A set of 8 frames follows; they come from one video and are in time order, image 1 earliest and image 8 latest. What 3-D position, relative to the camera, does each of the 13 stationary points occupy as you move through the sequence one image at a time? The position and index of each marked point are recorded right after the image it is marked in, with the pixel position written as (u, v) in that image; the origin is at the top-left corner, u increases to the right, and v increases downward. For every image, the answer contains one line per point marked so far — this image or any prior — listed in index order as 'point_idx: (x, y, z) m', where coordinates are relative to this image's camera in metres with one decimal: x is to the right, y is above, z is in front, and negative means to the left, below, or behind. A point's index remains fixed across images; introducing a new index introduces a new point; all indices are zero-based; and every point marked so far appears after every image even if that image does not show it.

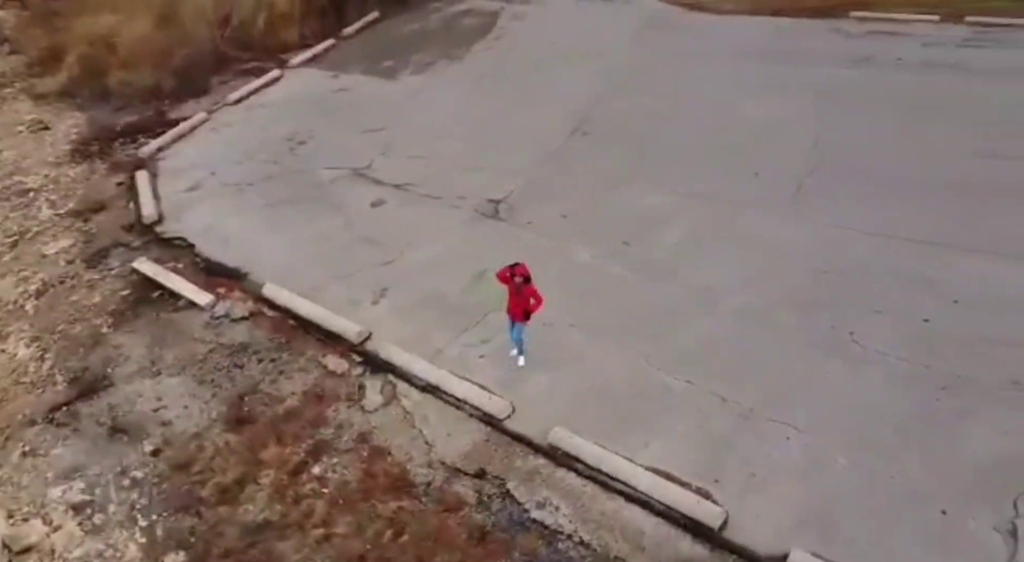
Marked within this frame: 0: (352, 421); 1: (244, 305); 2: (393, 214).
0: (-1.3, -1.1, +6.7) m
1: (-2.6, -0.3, +8.2) m
2: (-1.3, +0.7, +9.4) m
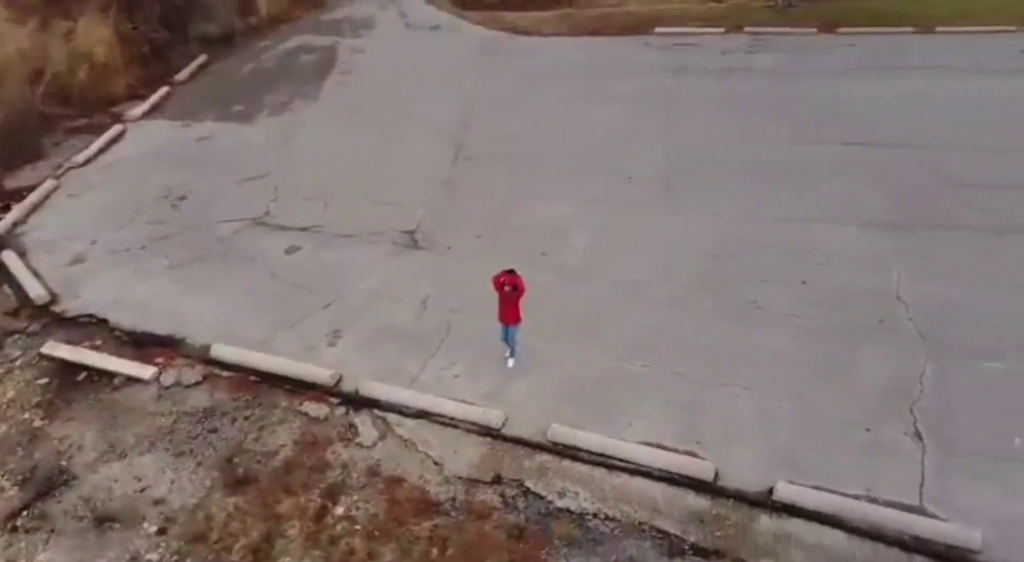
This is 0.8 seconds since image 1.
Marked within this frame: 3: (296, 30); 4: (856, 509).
0: (-1.3, -1.5, +7.0) m
1: (-3.1, -0.9, +8.1) m
2: (-2.3, +0.3, +9.6) m
3: (-4.4, +5.1, +16.9) m
4: (+2.5, -1.7, +6.0) m
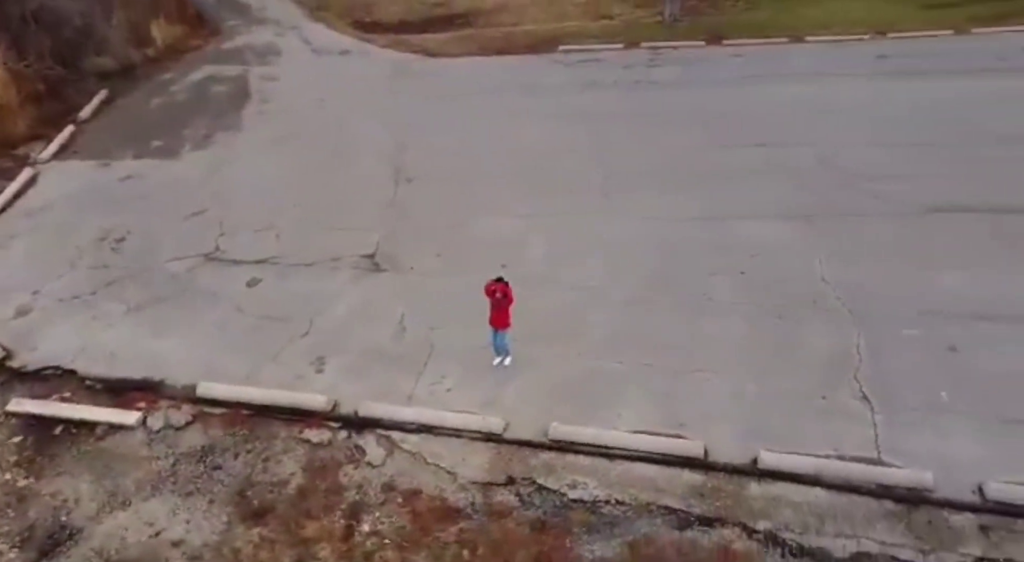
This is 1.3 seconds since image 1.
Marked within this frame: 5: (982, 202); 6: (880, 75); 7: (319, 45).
0: (-1.3, -1.8, +7.3) m
1: (-3.3, -1.3, +8.2) m
2: (-2.8, -0.1, +9.8) m
3: (-6.4, +4.4, +16.6) m
4: (+2.7, -1.6, +6.9) m
5: (+6.2, +1.1, +10.5) m
6: (+6.4, +3.5, +14.1) m
7: (-4.0, +4.9, +17.1) m
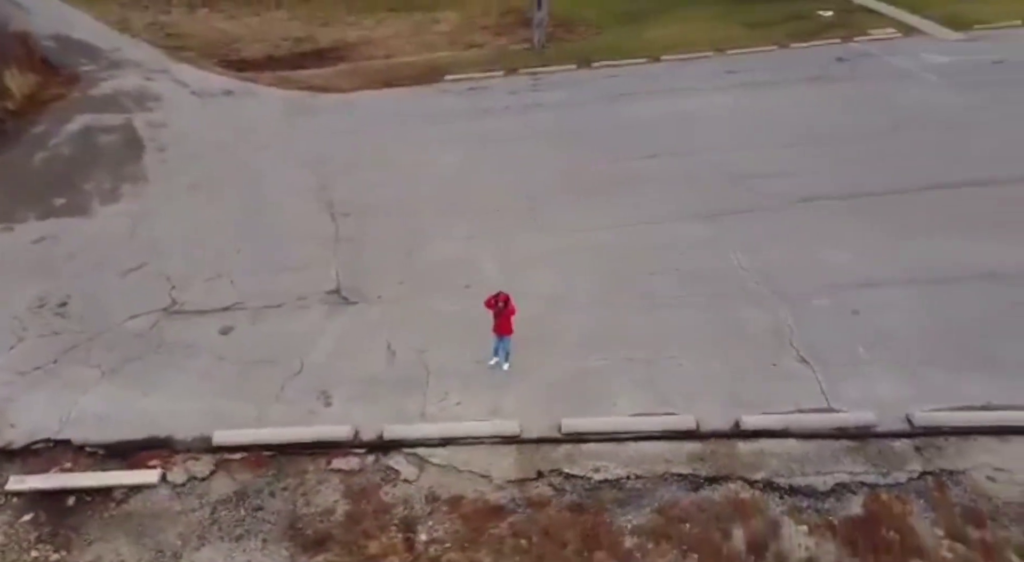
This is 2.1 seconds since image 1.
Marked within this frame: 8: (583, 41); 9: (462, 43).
0: (-1.0, -2.1, +7.9) m
1: (-3.2, -1.8, +8.3) m
2: (-3.1, -0.6, +10.0) m
3: (-8.6, +3.3, +15.9) m
4: (+3.0, -1.4, +8.4) m
5: (+5.2, +1.4, +12.6) m
6: (+4.4, +3.8, +16.2) m
7: (-6.5, +4.0, +16.9) m
8: (+1.7, +5.6, +18.9) m
9: (-1.2, +5.9, +20.1) m
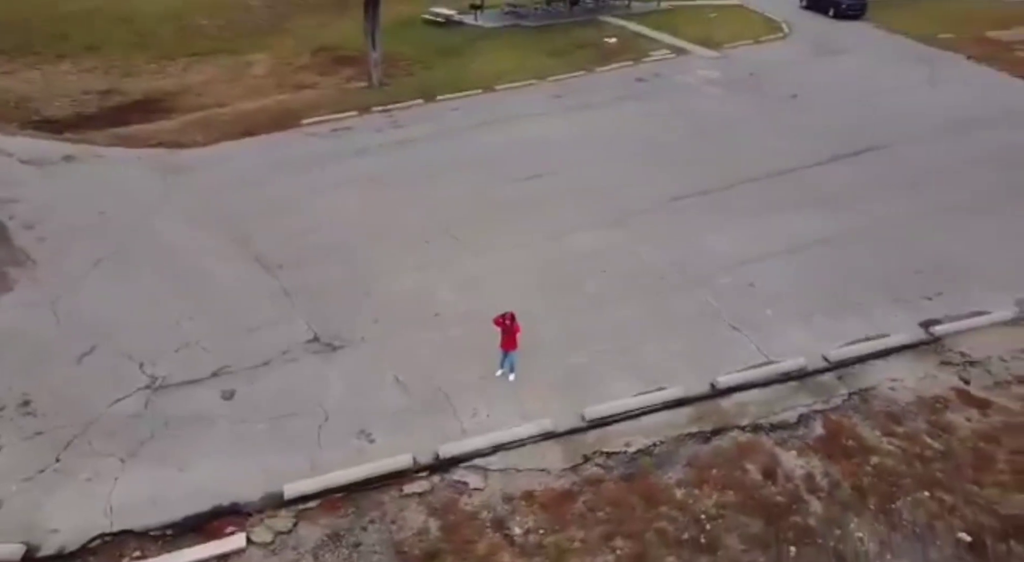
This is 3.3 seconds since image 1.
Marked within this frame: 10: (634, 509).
0: (-0.3, -2.4, +9.0) m
1: (-2.5, -2.5, +8.6) m
2: (-3.2, -1.4, +10.3) m
3: (-10.8, +1.4, +14.1) m
4: (+3.2, -1.2, +10.7) m
5: (+3.5, +1.8, +15.4) m
6: (+1.2, +3.8, +18.5) m
7: (-9.3, +2.4, +15.7) m
8: (-2.4, +5.0, +20.2) m
9: (-5.5, +4.9, +20.4) m
10: (+1.4, -2.5, +8.9) m
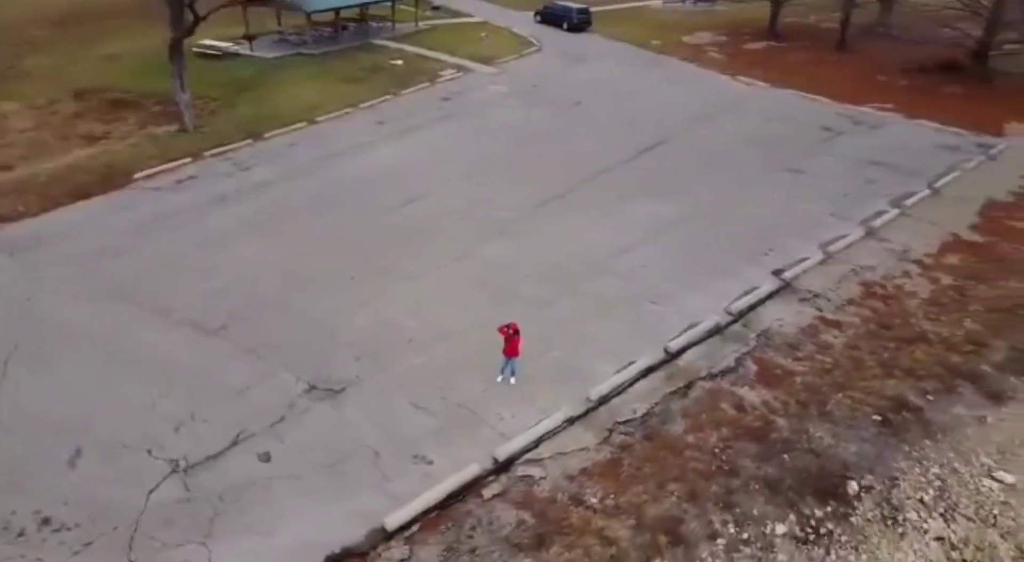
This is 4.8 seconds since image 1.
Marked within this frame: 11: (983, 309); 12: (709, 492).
0: (+0.5, -2.6, +10.3) m
1: (-1.3, -3.0, +9.2) m
2: (-2.8, -2.1, +10.4) m
3: (-11.6, -0.8, +11.0) m
4: (+2.8, -0.9, +13.2) m
5: (+0.8, +1.9, +17.6) m
6: (-2.8, +3.5, +19.5) m
7: (-11.0, +0.4, +13.0) m
8: (-6.9, +4.0, +19.7) m
9: (-9.8, +3.3, +18.7) m
10: (+2.1, -2.4, +10.9) m
11: (+8.3, -0.5, +14.4) m
12: (+2.5, -2.7, +10.4) m
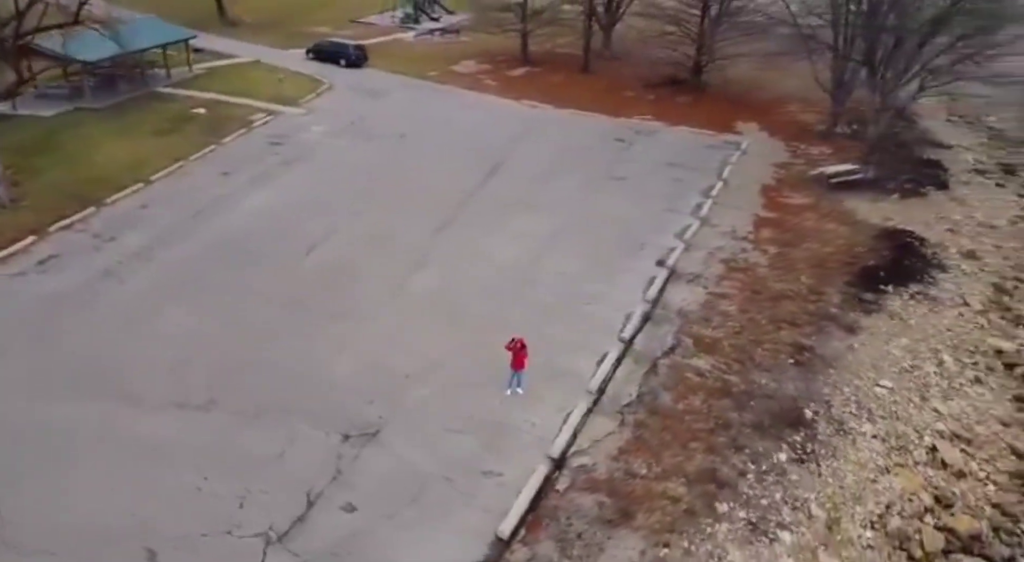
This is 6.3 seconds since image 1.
0: (+1.4, -2.7, +11.9) m
1: (+0.2, -3.4, +10.1) m
2: (-1.7, -2.7, +10.7) m
3: (-10.3, -2.8, +7.9) m
4: (+2.2, -0.8, +15.4) m
5: (-1.7, +1.4, +18.7) m
6: (-6.0, +2.2, +19.1) m
7: (-10.6, -1.7, +10.0) m
8: (-9.9, +2.1, +17.8) m
9: (-12.1, +1.0, +15.7) m
10: (+2.6, -2.3, +12.9) m
11: (+6.7, +0.3, +18.5) m
12: (+3.2, -2.5, +12.7) m
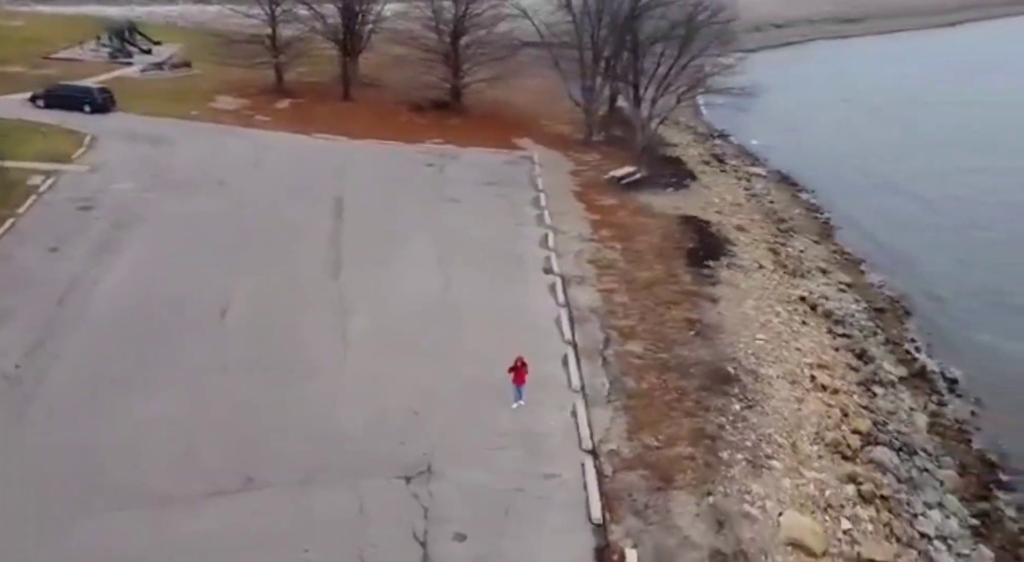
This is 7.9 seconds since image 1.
0: (+2.0, -2.8, +13.8) m
1: (+1.8, -3.5, +11.8) m
2: (-0.3, -3.3, +11.5) m
3: (-6.9, -4.5, +5.5) m
4: (+1.1, -1.0, +17.3) m
5: (-4.2, +0.4, +18.8) m
6: (-8.3, +0.6, +17.5) m
7: (-8.3, -3.5, +7.3) m
8: (-11.3, -0.1, +14.6) m
9: (-12.3, -1.4, +11.9) m
10: (+2.7, -2.3, +15.3) m
11: (+3.7, +0.7, +22.0) m
12: (+3.4, -2.4, +15.3) m
